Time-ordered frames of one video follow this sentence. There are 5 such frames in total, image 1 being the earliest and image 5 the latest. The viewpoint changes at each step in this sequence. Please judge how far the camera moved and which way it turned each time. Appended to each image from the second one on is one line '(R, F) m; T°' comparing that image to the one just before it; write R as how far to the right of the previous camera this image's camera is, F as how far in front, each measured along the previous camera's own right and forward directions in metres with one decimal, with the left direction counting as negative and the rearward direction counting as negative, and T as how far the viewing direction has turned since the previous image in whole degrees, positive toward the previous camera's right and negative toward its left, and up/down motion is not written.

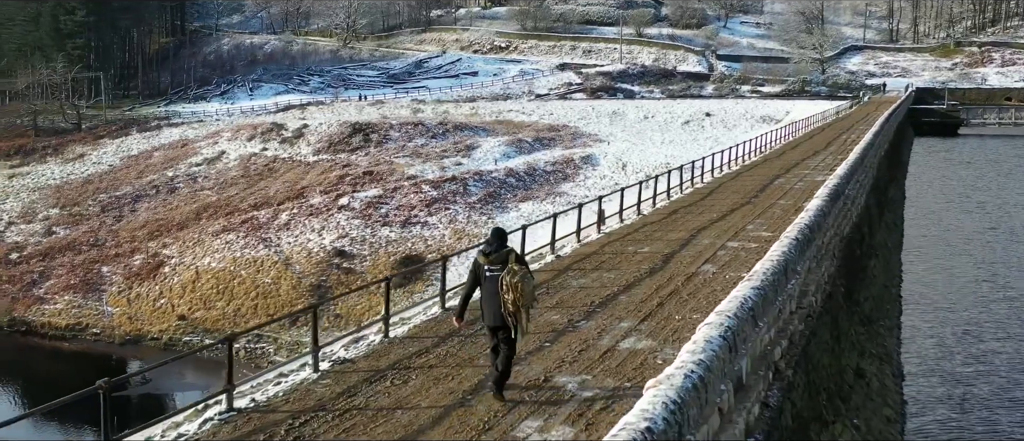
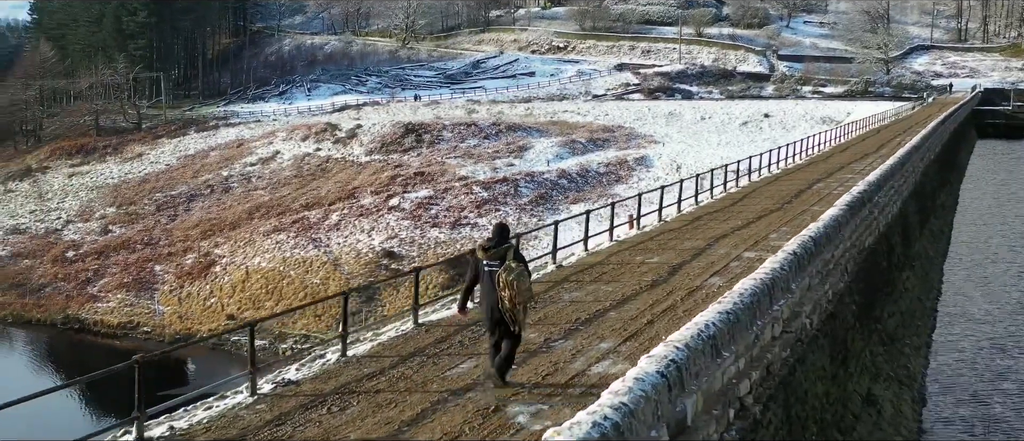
(+0.6, +0.6) m; -3°
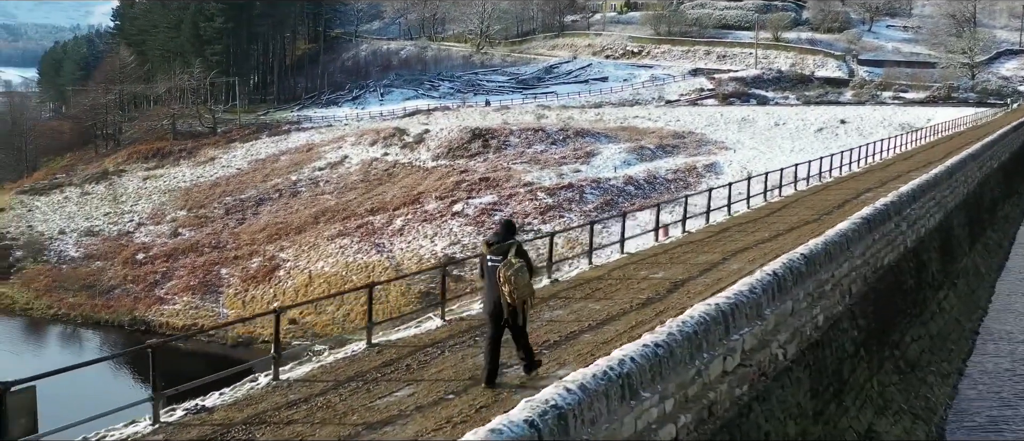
(+0.7, +0.7) m; -4°
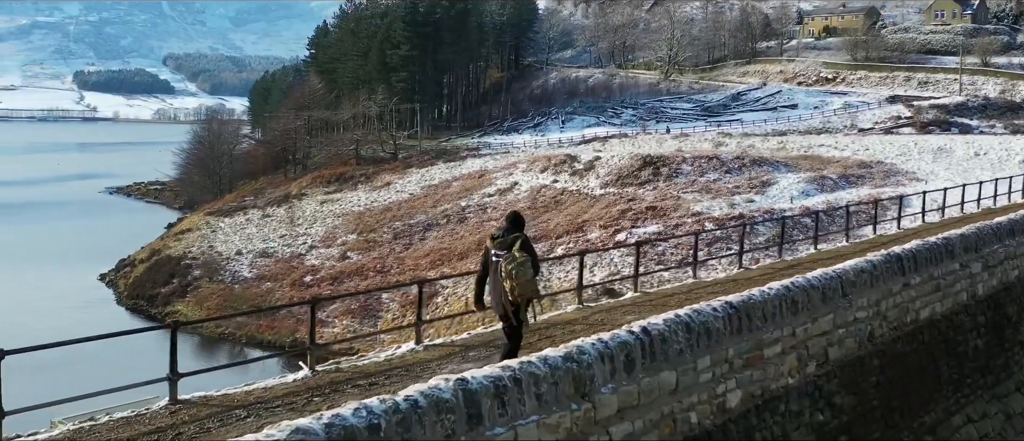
(+1.6, +1.9) m; -10°
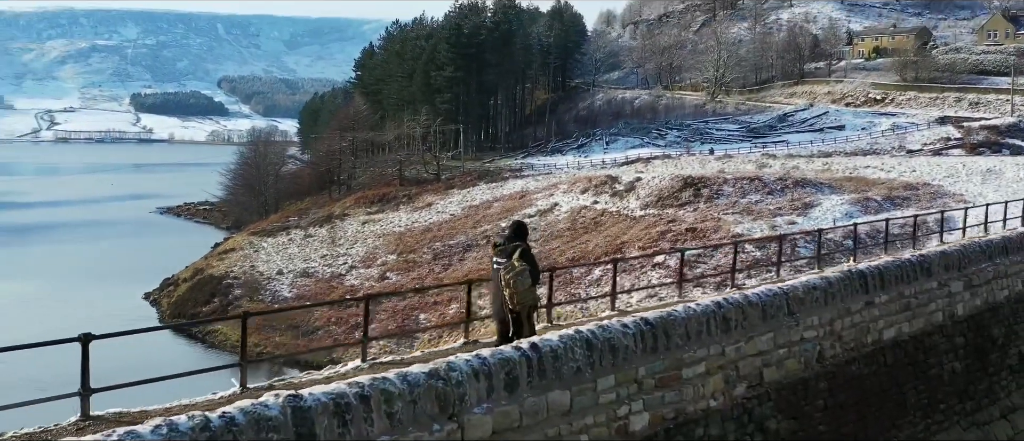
(+0.6, +0.3) m; -3°
